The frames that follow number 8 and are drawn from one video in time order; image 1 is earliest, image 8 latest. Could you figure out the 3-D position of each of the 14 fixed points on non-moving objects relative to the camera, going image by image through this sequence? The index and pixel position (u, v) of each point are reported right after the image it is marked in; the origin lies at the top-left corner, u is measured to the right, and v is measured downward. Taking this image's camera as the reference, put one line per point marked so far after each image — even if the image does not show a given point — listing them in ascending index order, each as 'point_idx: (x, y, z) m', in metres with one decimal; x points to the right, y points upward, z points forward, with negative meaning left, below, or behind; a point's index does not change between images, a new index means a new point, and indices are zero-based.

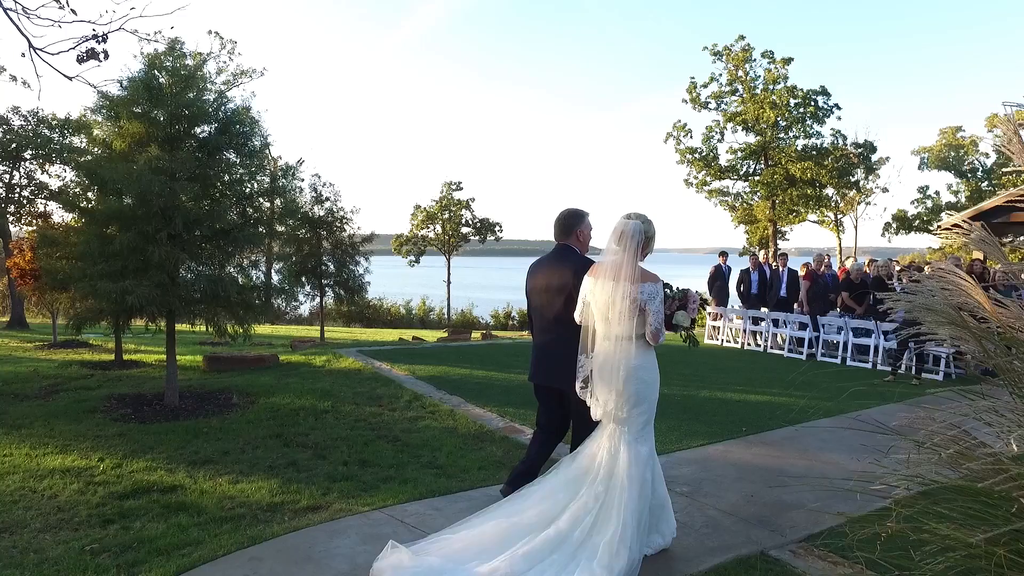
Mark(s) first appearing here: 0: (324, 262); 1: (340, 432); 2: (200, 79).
0: (-4.4, +0.6, +15.6) m
1: (-1.5, -1.2, +5.7) m
2: (-3.3, +2.2, +7.0) m
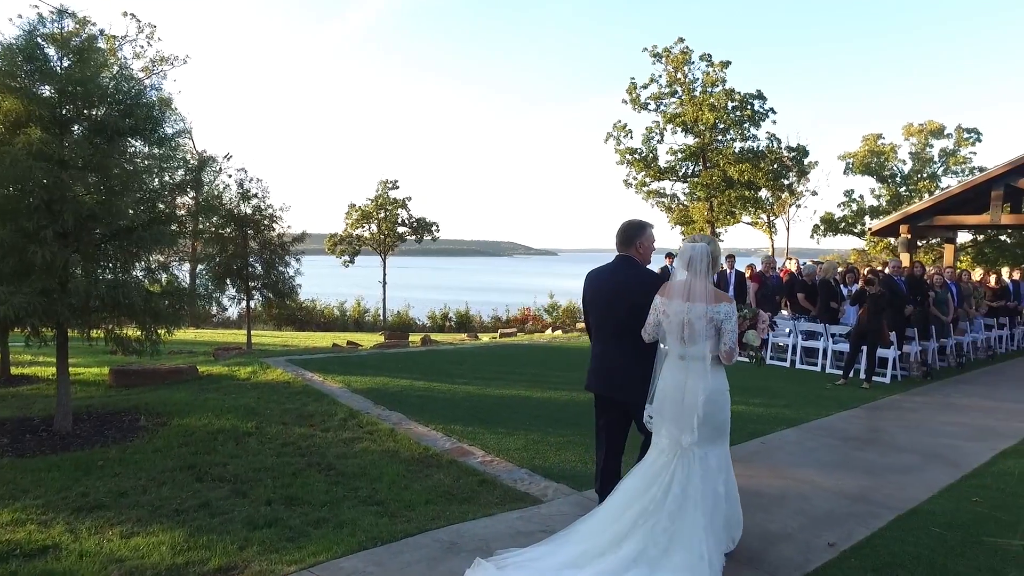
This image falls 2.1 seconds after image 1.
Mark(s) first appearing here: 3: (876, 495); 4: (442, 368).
0: (-5.6, +0.5, +14.5) m
1: (-1.8, -1.3, +5.0) m
2: (-3.8, +2.1, +6.1) m
3: (+2.7, -1.6, +5.0) m
4: (-1.1, -1.2, +9.7) m
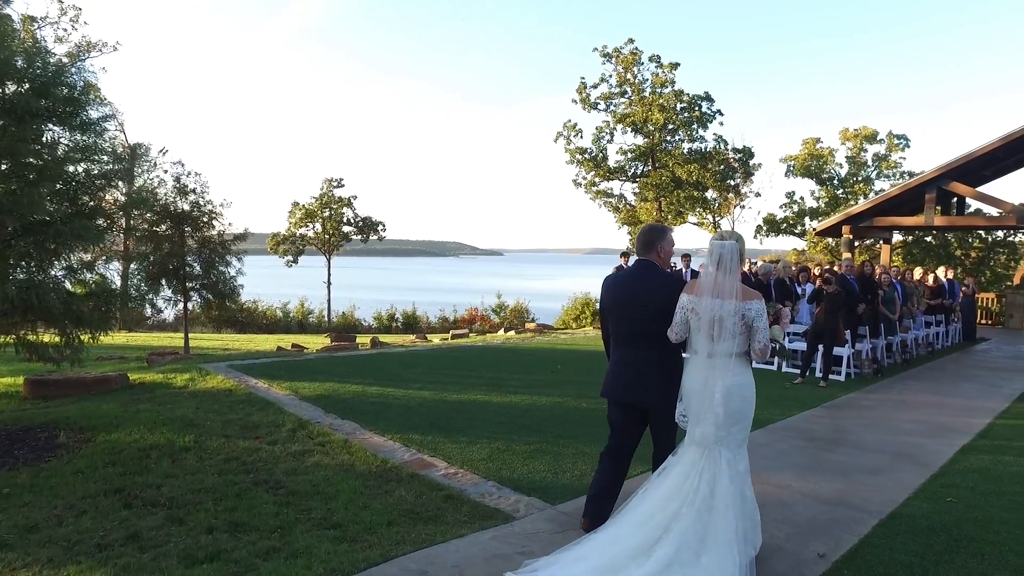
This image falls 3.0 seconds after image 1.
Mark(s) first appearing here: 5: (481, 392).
0: (-6.6, +0.5, +13.7) m
1: (-2.0, -1.3, +4.5) m
2: (-4.1, +2.1, +5.5) m
3: (+2.5, -1.5, +4.9) m
4: (-1.6, -1.2, +9.2) m
5: (-0.4, -1.2, +8.0) m
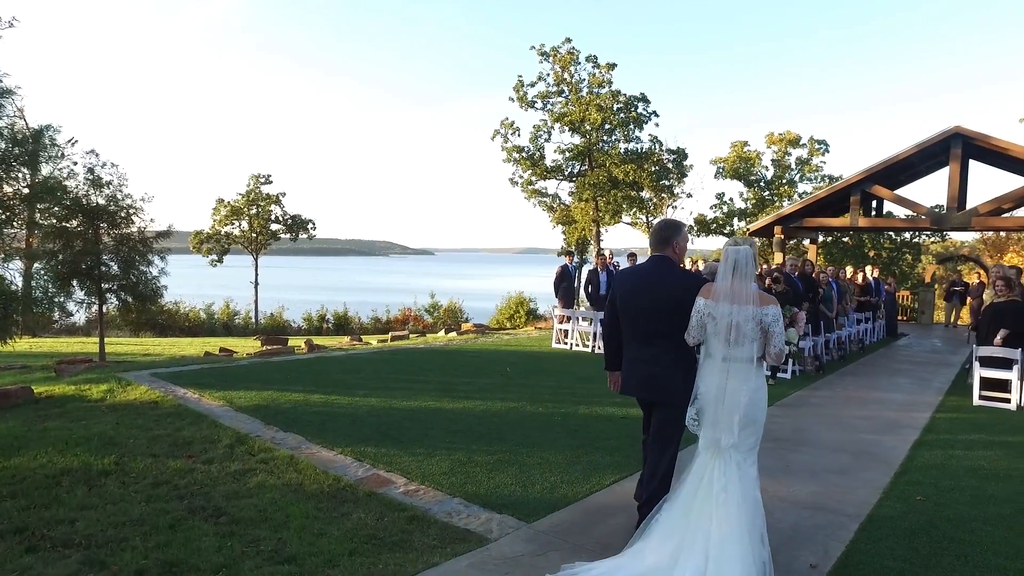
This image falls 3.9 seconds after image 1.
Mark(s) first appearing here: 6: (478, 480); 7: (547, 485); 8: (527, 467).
0: (-7.7, +0.5, +12.6) m
1: (-2.2, -1.3, +3.9) m
2: (-4.4, +2.1, +4.7) m
3: (+2.3, -1.5, +4.8) m
4: (-2.3, -1.2, +8.7) m
5: (-0.9, -1.2, +7.6) m
6: (-0.2, -1.4, +4.8) m
7: (+0.3, -1.4, +4.9) m
8: (+0.1, -1.4, +5.2) m
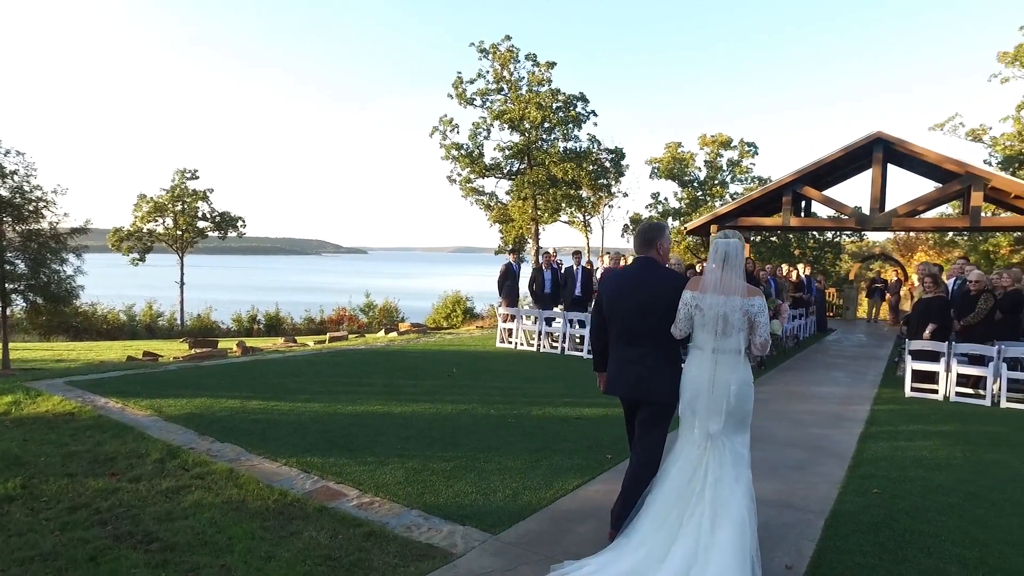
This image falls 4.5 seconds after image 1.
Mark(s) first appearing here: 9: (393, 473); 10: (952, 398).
0: (-8.7, +0.5, +11.6) m
1: (-2.4, -1.3, +3.4) m
2: (-4.6, +2.1, +4.0) m
3: (+2.0, -1.5, +4.7) m
4: (-2.9, -1.1, +8.2) m
5: (-1.5, -1.2, +7.3) m
6: (-0.5, -1.4, +4.5) m
7: (0.0, -1.4, +4.6) m
8: (-0.2, -1.4, +5.0) m
9: (-0.9, -1.3, +4.9) m
10: (+6.3, -1.6, +9.6) m
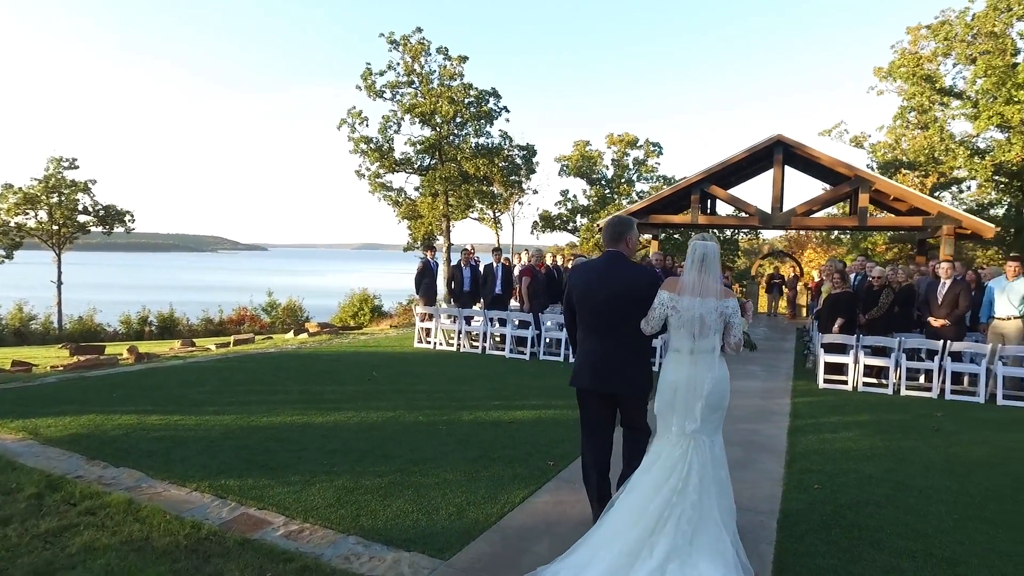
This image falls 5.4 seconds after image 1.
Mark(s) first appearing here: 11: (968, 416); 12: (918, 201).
0: (-9.9, +0.4, +10.0) m
1: (-2.6, -1.3, +2.8) m
2: (-4.9, +2.1, +3.0) m
3: (+1.6, -1.5, +4.7) m
4: (-3.7, -1.2, +7.4) m
5: (-2.2, -1.2, +6.7) m
6: (-0.9, -1.4, +4.1) m
7: (-0.4, -1.4, +4.3) m
8: (-0.6, -1.4, +4.6) m
9: (-1.2, -1.3, +4.4) m
10: (+5.2, -1.5, +10.1) m
11: (+5.9, -1.7, +8.8) m
12: (+11.9, +2.6, +19.9) m
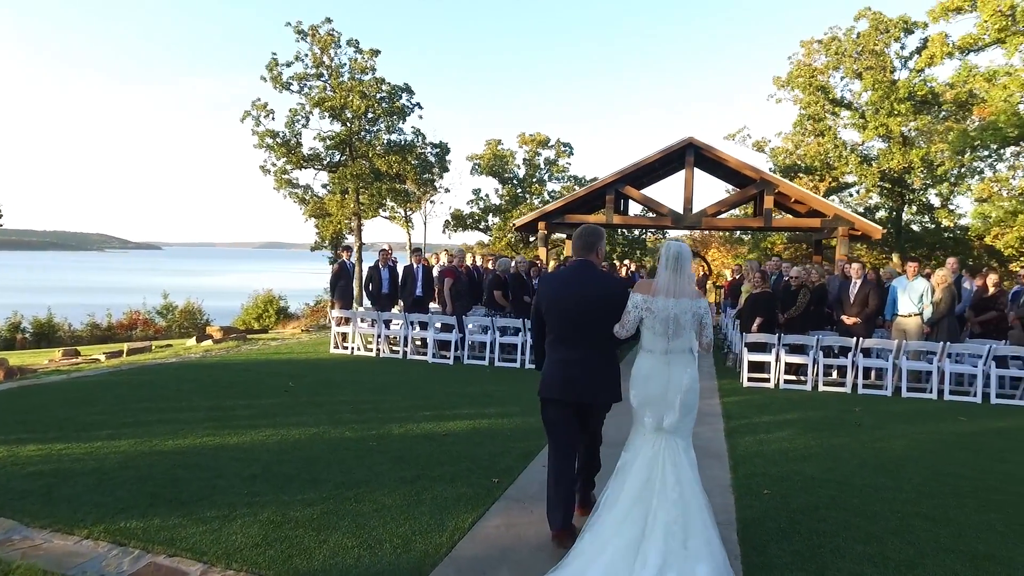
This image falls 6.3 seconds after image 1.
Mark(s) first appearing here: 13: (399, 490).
0: (-10.9, +0.3, +8.3) m
1: (-2.6, -1.4, +2.1) m
2: (-5.0, +2.0, +2.0) m
3: (+1.3, -1.5, +4.5) m
4: (-4.4, -1.2, +6.5) m
5: (-2.8, -1.3, +6.0) m
6: (-1.1, -1.4, +3.6) m
7: (-0.7, -1.4, +3.8) m
8: (-0.9, -1.4, +4.1) m
9: (-1.5, -1.4, +3.8) m
10: (+4.1, -1.5, +10.3) m
11: (+5.0, -1.6, +9.1) m
12: (+9.5, +2.6, +20.9) m
13: (-0.8, -1.4, +4.7) m
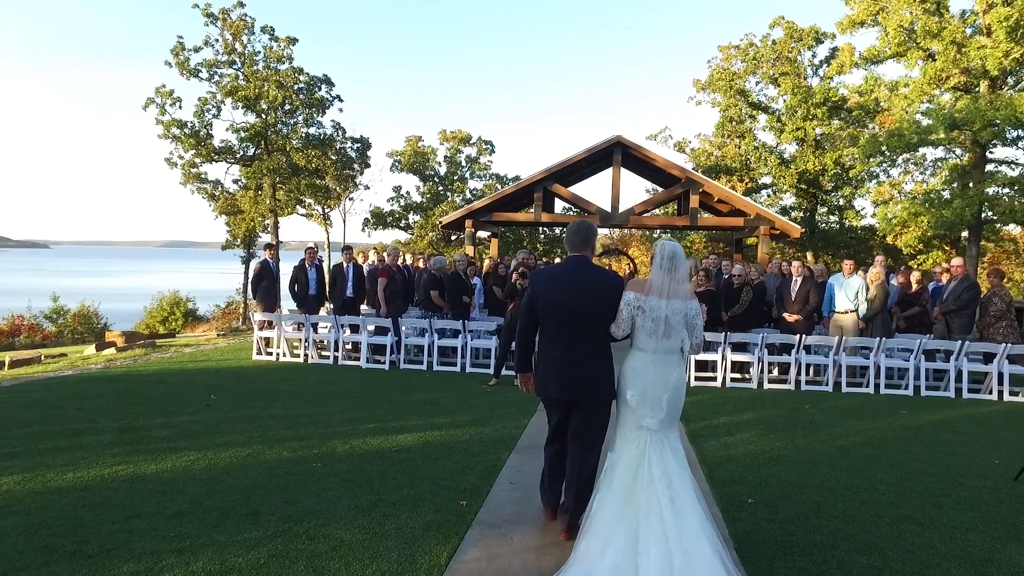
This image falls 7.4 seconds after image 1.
0: (-11.4, +0.3, +6.4) m
1: (-2.5, -1.4, +1.2) m
2: (-4.8, +2.0, +0.9) m
3: (+1.1, -1.5, +4.1) m
4: (-4.7, -1.2, +5.4) m
5: (-3.0, -1.3, +5.1) m
6: (-1.1, -1.4, +3.0) m
7: (-0.7, -1.5, +3.2) m
8: (-1.0, -1.4, +3.5) m
9: (-1.6, -1.4, +3.1) m
10: (+3.3, -1.5, +10.2) m
11: (+4.3, -1.6, +9.2) m
12: (+7.3, +2.7, +21.4) m
13: (-1.0, -1.4, +4.1) m
